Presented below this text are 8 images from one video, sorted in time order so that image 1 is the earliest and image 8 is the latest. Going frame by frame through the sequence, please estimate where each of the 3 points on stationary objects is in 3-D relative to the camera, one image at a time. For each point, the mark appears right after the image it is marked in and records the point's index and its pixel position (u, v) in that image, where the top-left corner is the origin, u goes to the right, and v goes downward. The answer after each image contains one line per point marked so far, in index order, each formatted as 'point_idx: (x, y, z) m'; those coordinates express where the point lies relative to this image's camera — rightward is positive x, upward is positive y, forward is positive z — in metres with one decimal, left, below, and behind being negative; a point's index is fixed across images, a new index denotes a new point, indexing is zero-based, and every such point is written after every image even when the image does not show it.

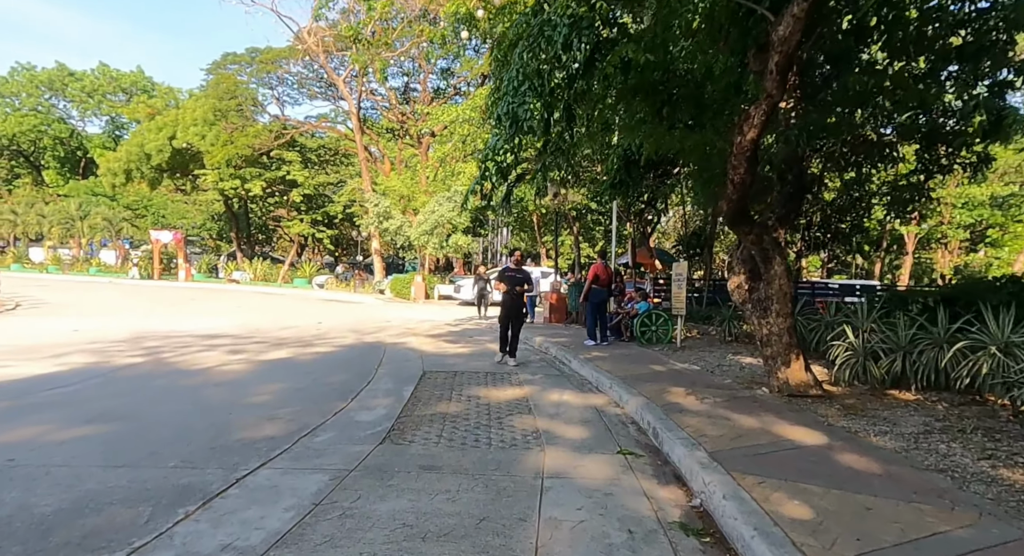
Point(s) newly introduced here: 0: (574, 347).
0: (+1.2, -1.4, +12.2) m
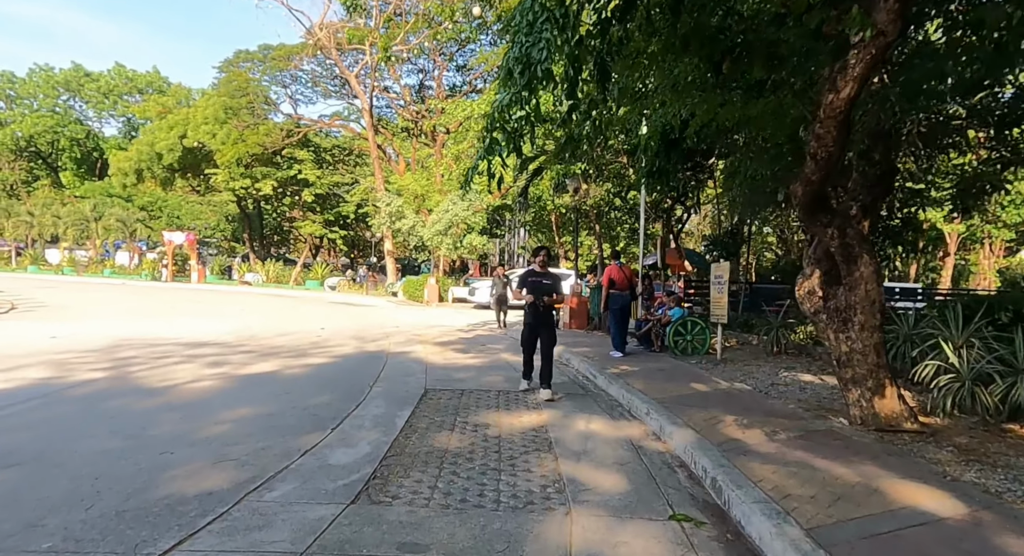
0: (+1.5, -1.4, +10.8) m
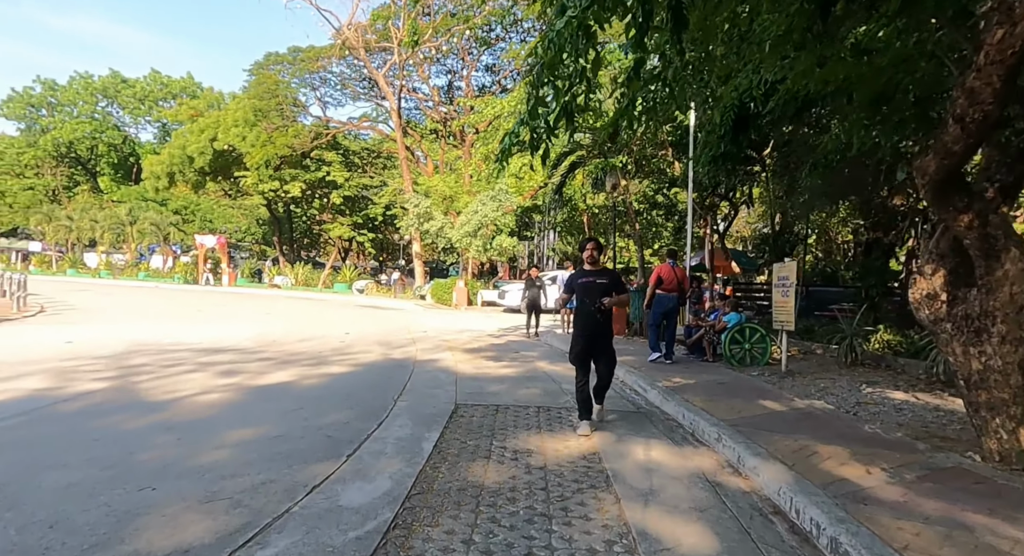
0: (+2.1, -1.4, +9.8) m
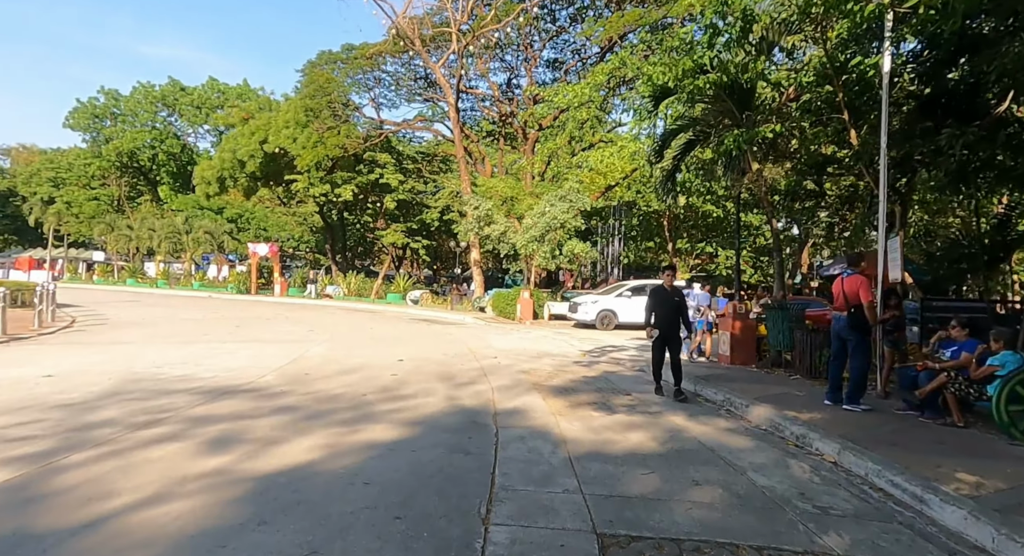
0: (+3.5, -1.6, +6.1) m
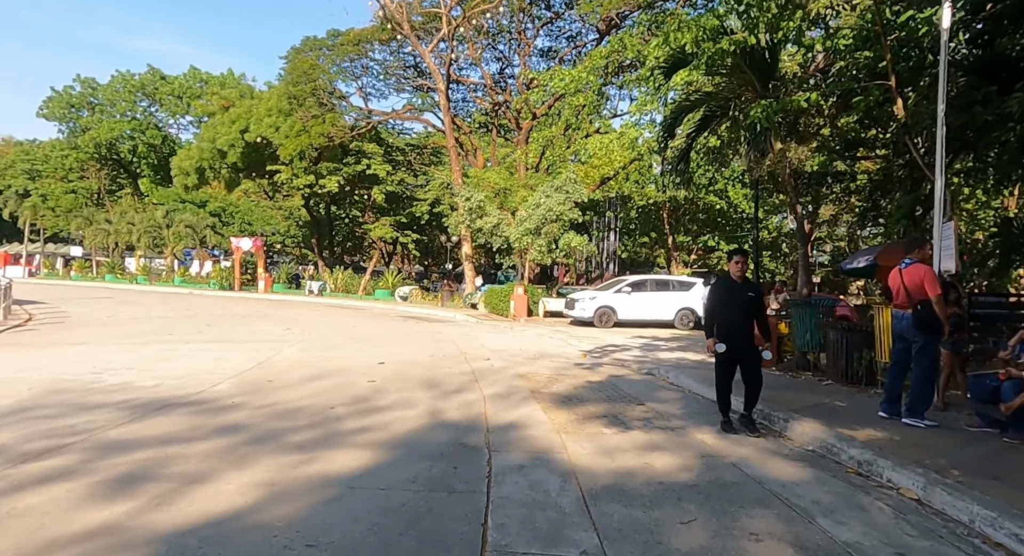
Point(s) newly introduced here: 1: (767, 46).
0: (+3.5, -1.5, +4.8) m
1: (+4.0, +3.7, +10.0) m
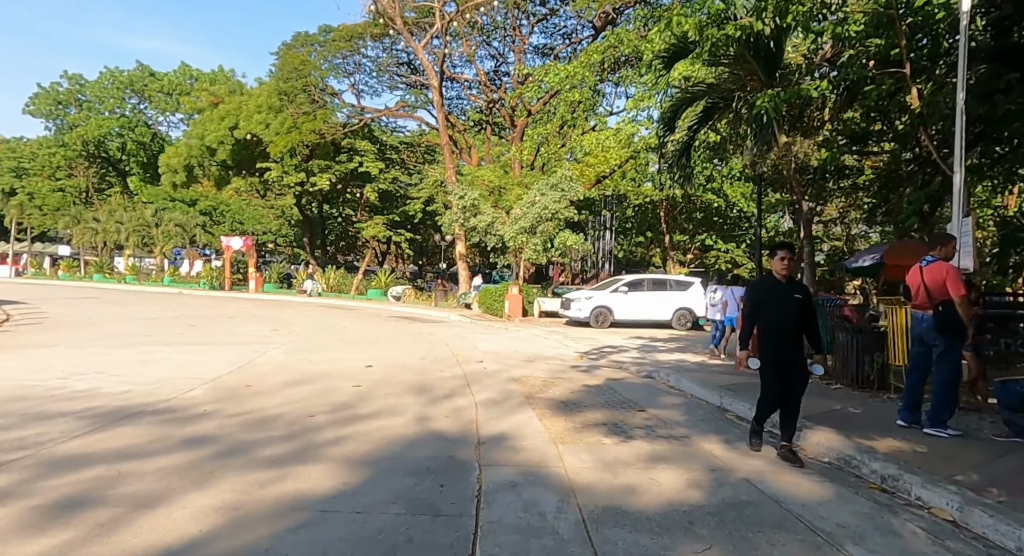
0: (+3.4, -1.5, +4.3) m
1: (+3.9, +3.7, +9.5) m
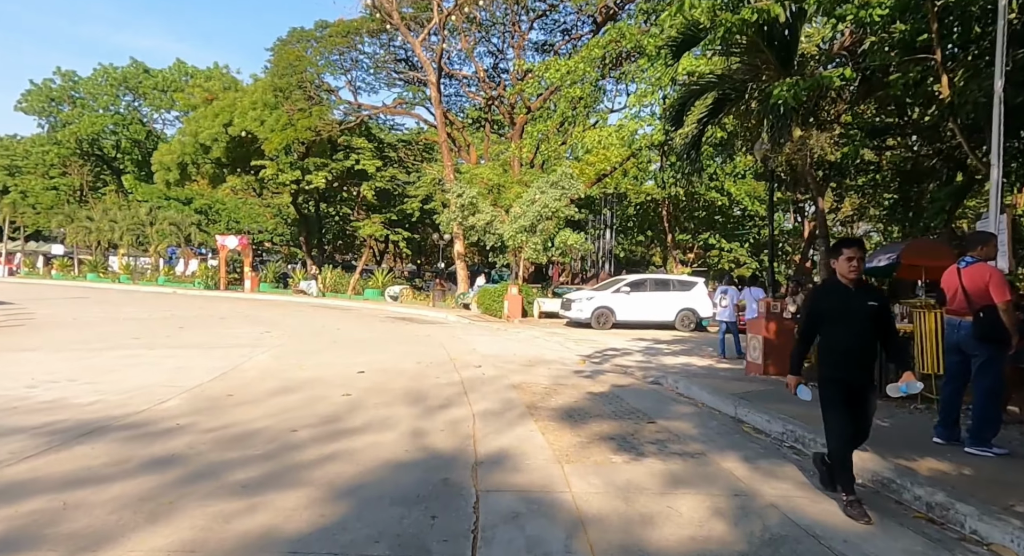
0: (+3.4, -1.5, +3.7) m
1: (+3.9, +3.7, +9.0) m
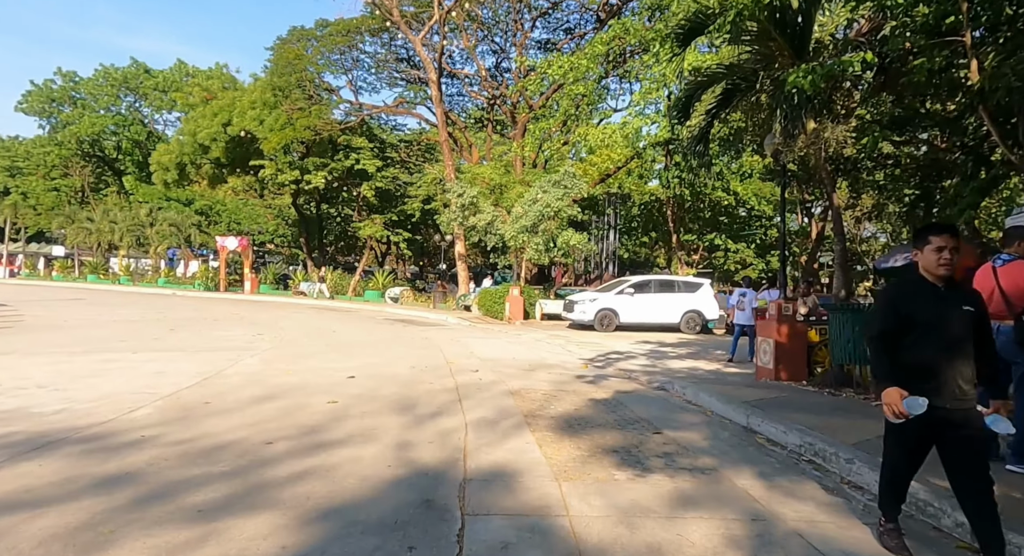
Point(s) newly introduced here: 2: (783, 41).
0: (+3.4, -1.5, +3.2) m
1: (+3.9, +3.7, +8.5) m
2: (+3.9, +3.4, +9.0) m
